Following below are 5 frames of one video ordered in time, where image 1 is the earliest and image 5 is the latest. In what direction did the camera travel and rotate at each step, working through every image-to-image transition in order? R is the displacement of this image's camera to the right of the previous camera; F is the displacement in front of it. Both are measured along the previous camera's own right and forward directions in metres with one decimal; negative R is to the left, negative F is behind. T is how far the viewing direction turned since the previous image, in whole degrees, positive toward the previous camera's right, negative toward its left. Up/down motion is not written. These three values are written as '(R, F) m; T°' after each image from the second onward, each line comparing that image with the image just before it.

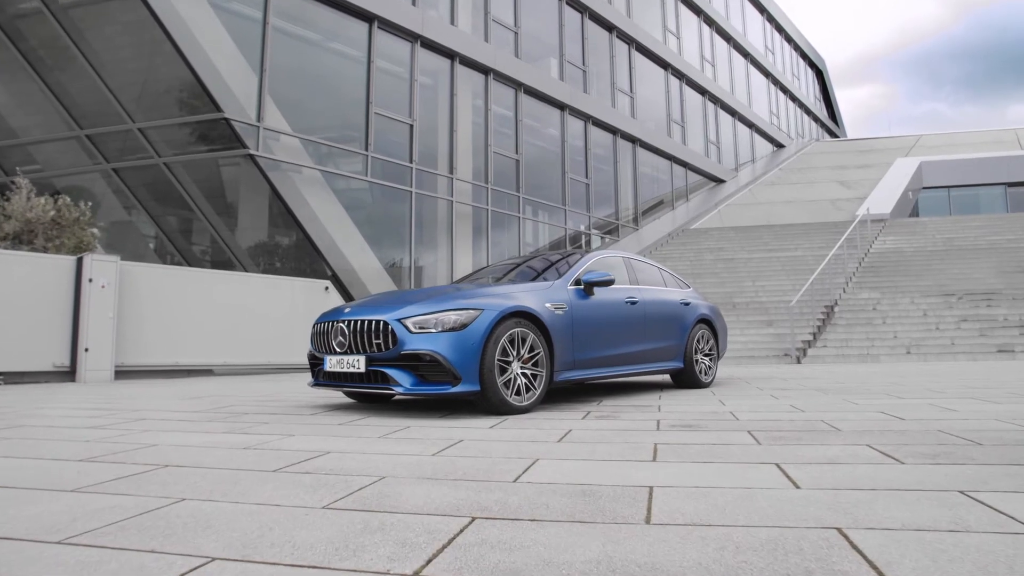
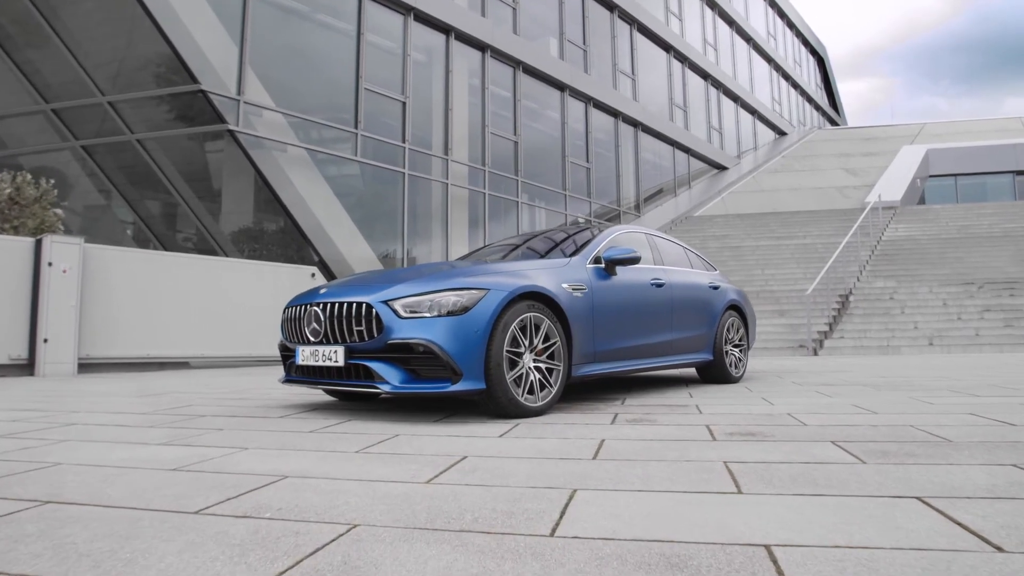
(-0.1, +0.8) m; +1°
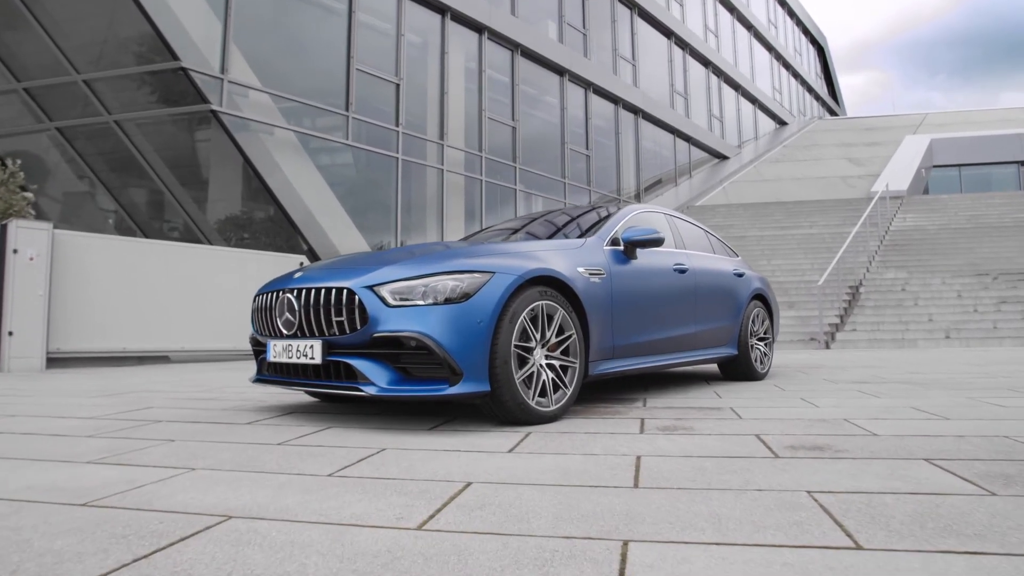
(-0.1, +0.6) m; 0°
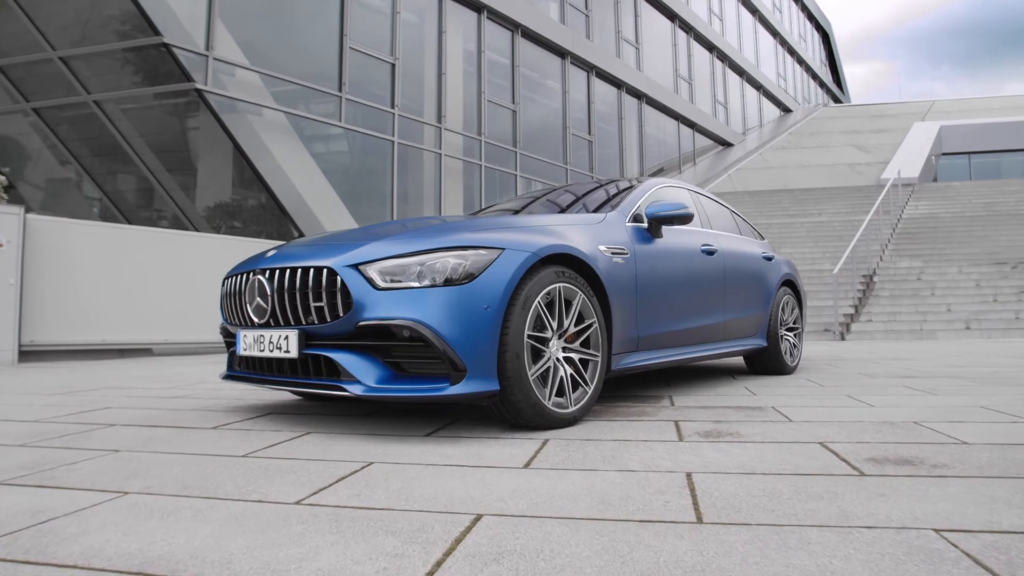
(-0.1, +0.5) m; 0°
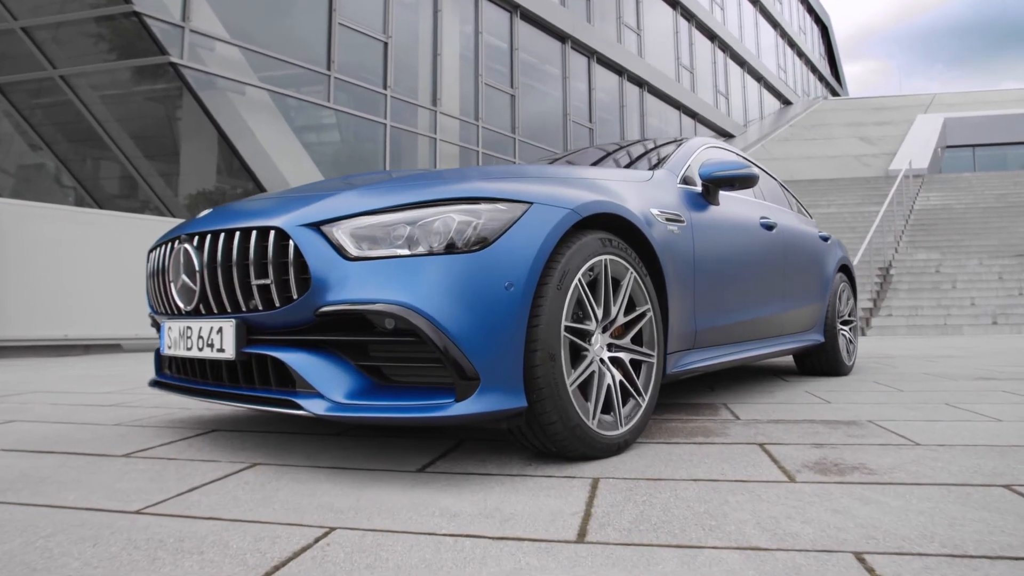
(-0.1, +0.8) m; +1°
